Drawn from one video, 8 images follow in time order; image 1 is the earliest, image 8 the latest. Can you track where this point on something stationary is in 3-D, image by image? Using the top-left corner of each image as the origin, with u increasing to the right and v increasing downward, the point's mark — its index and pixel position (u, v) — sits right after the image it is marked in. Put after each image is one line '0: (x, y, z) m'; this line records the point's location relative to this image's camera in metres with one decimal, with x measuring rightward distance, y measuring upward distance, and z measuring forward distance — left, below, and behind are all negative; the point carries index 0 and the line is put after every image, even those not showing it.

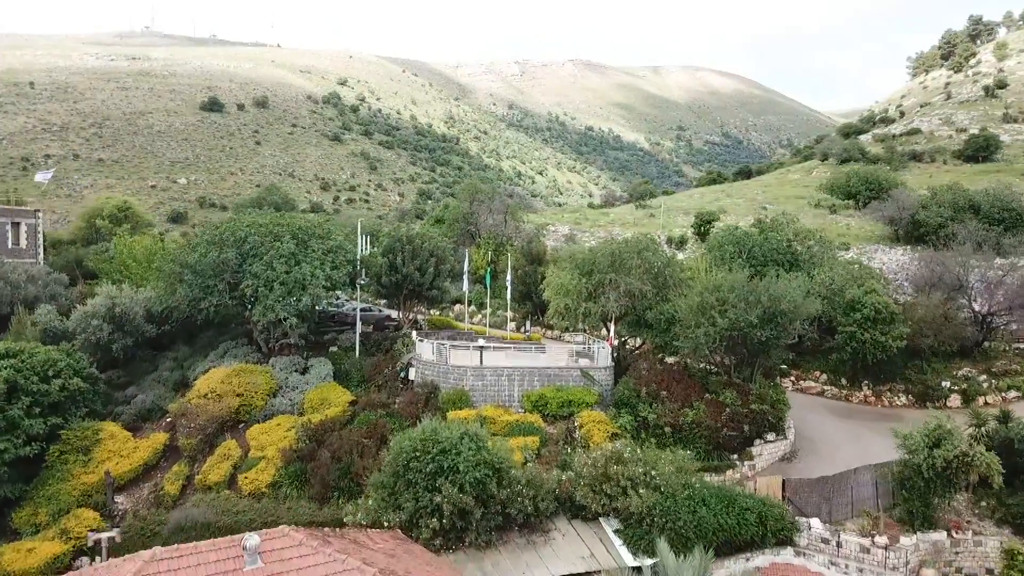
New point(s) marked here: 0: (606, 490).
0: (+2.0, -4.4, +17.5) m
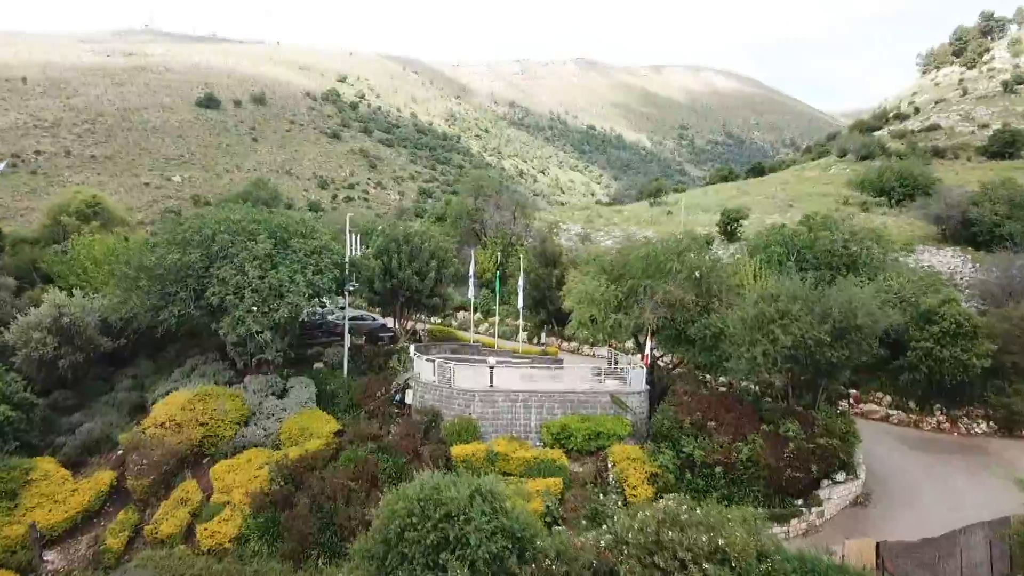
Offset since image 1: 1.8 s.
0: (+2.5, -4.6, +13.5) m
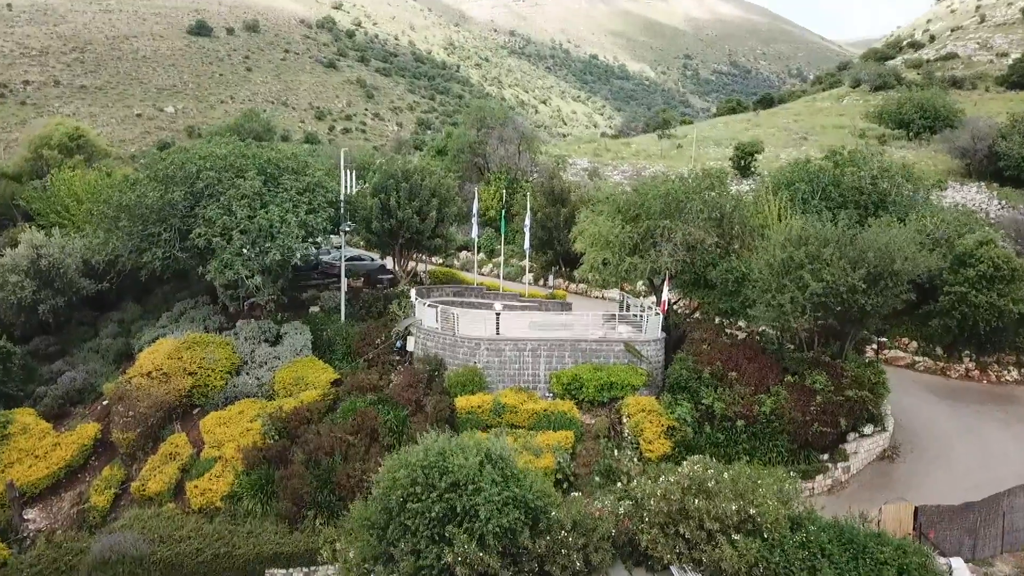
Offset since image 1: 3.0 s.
0: (+2.6, -3.8, +12.4) m
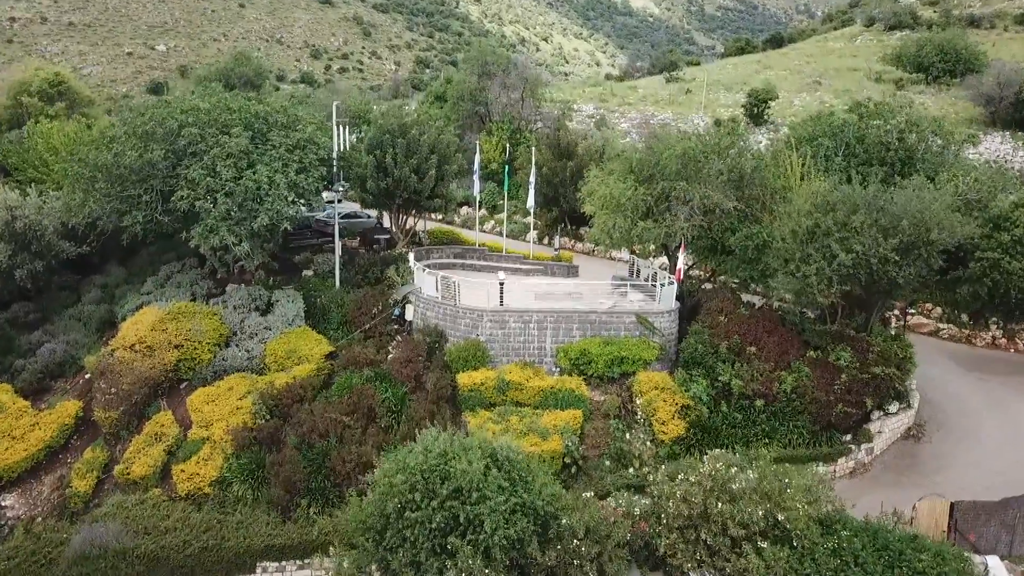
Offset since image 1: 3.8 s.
0: (+2.8, -3.6, +11.5) m
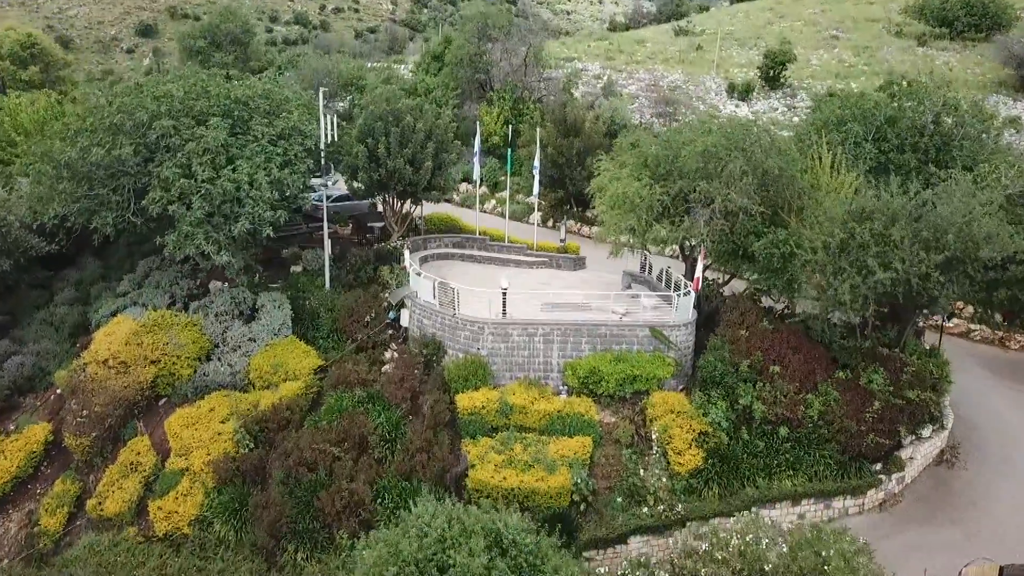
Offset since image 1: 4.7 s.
0: (+2.8, -4.3, +10.3) m
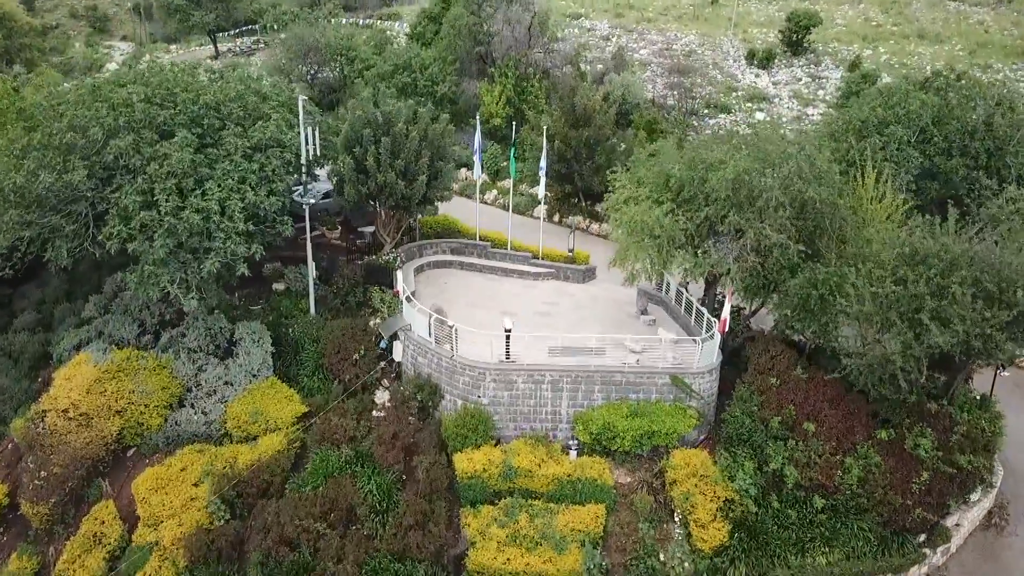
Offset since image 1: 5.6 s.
0: (+2.9, -5.7, +8.8) m
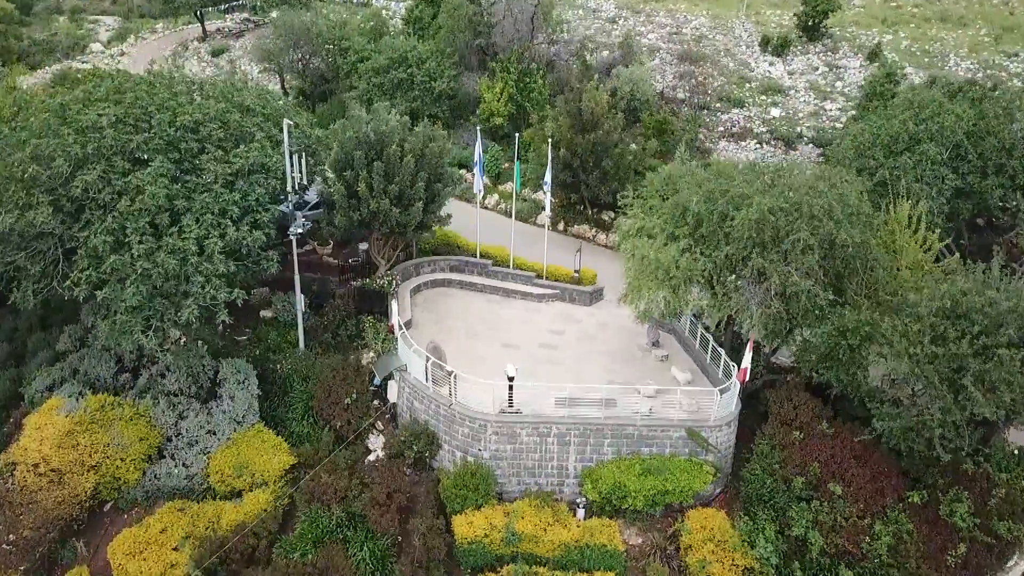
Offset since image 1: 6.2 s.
0: (+3.0, -6.8, +8.0) m
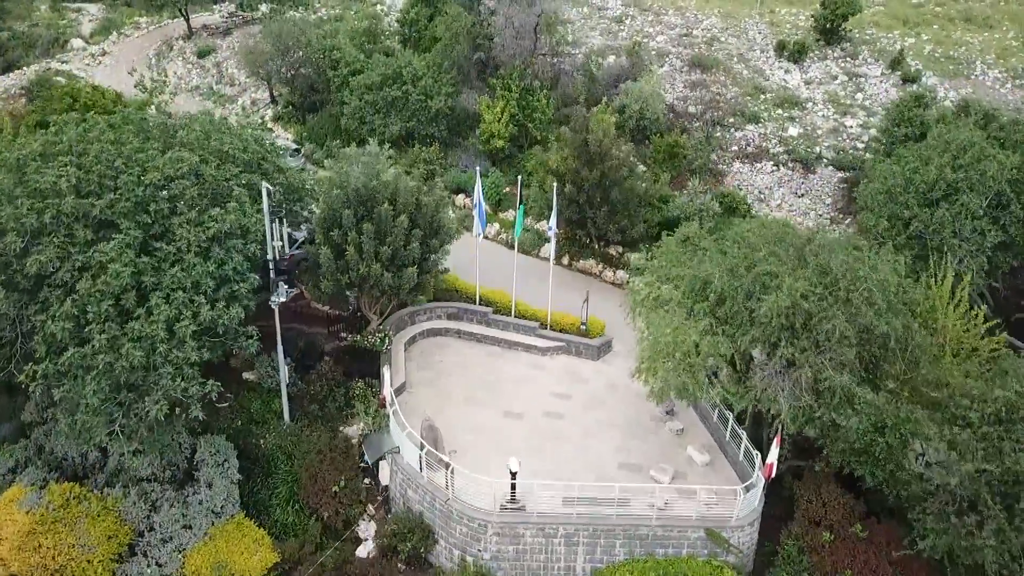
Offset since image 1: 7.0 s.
0: (+3.0, -8.5, +6.9) m
